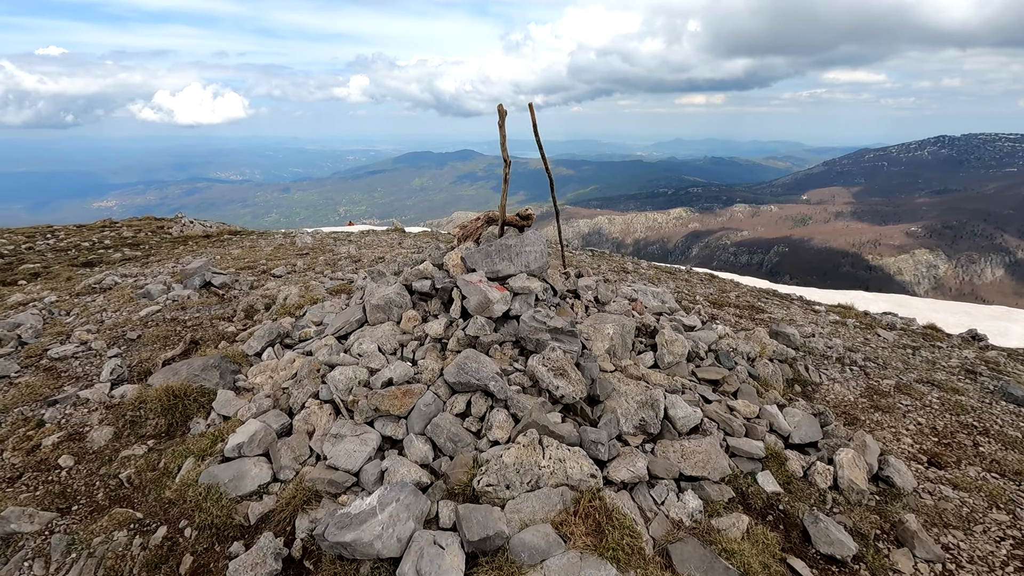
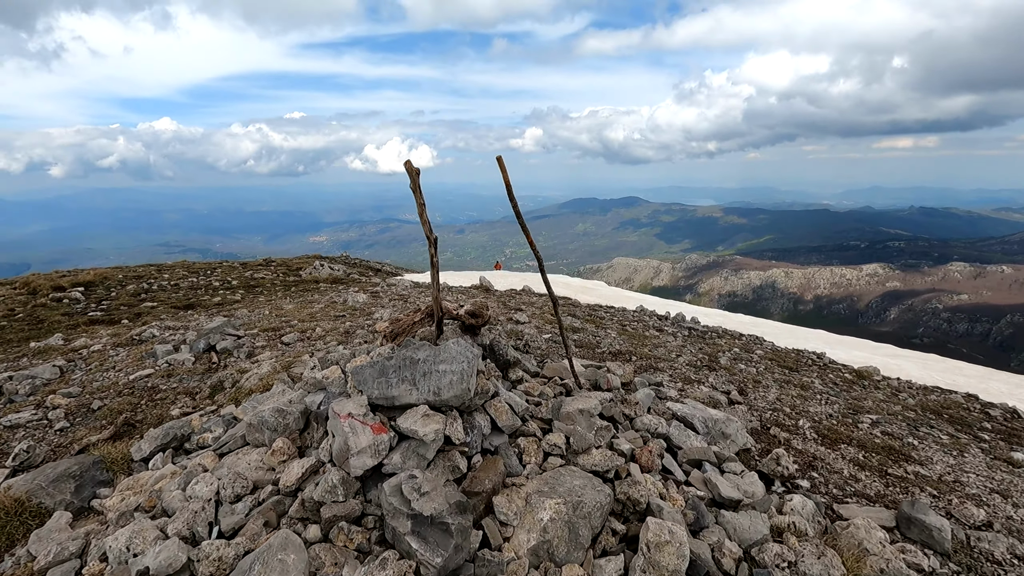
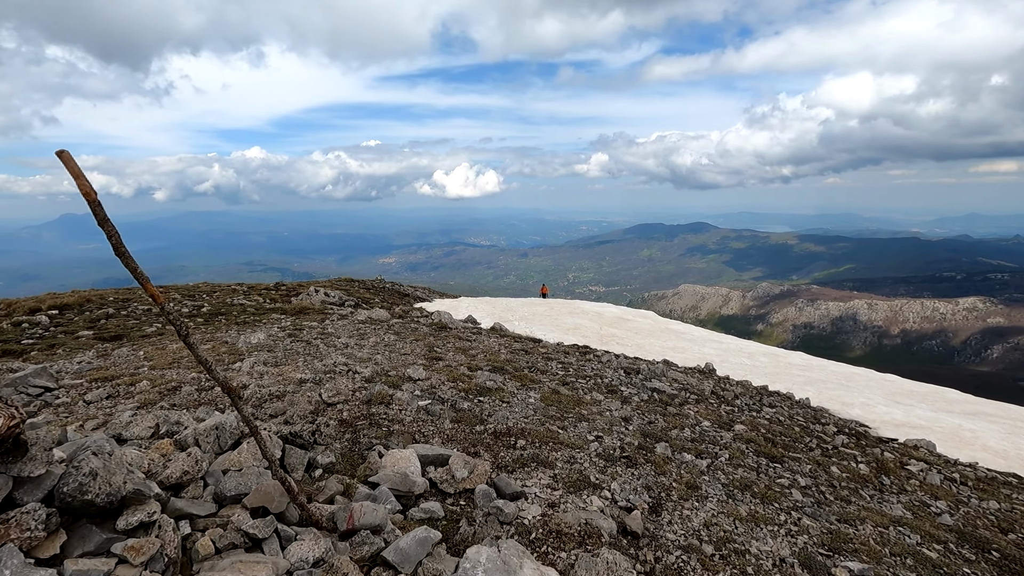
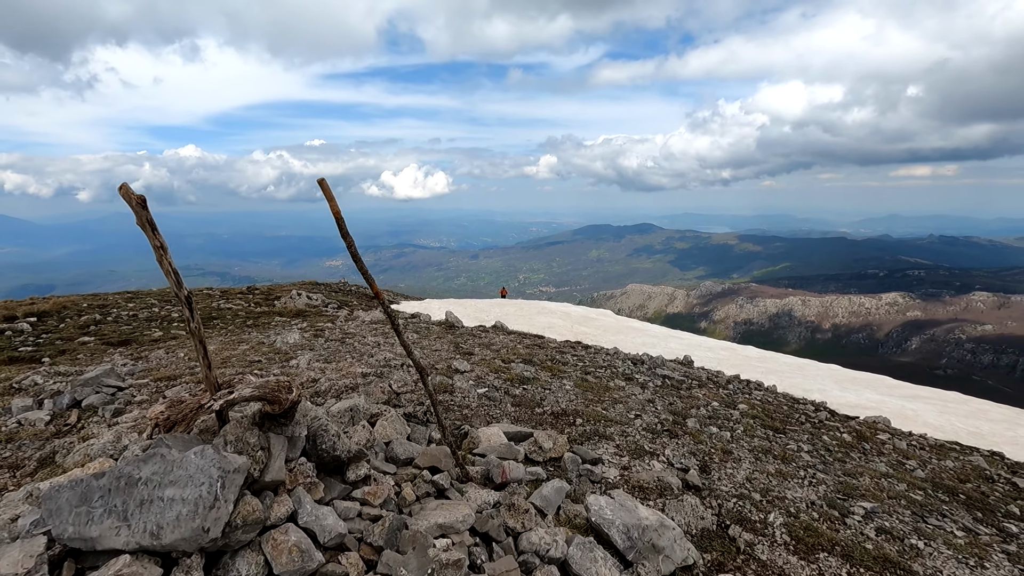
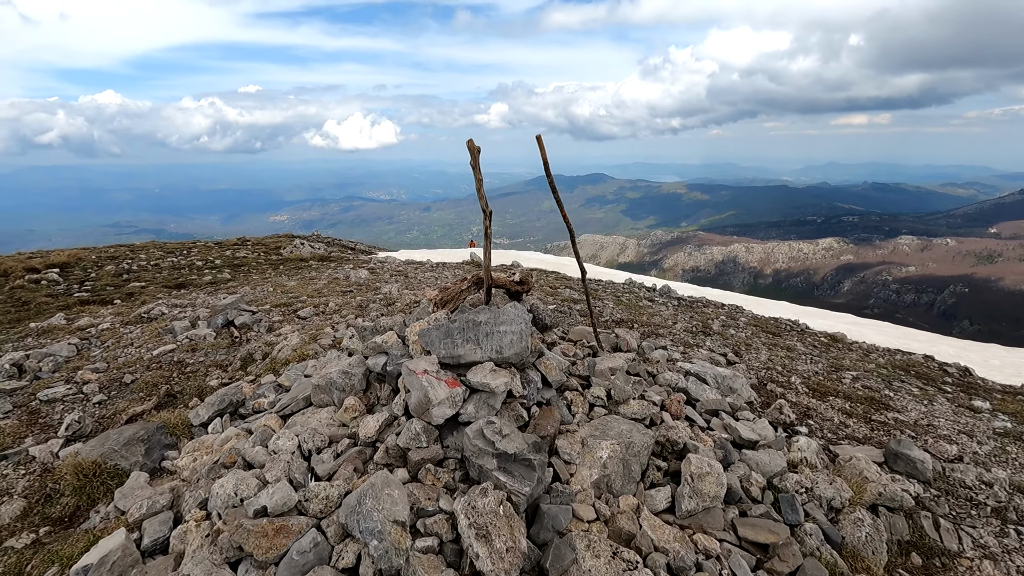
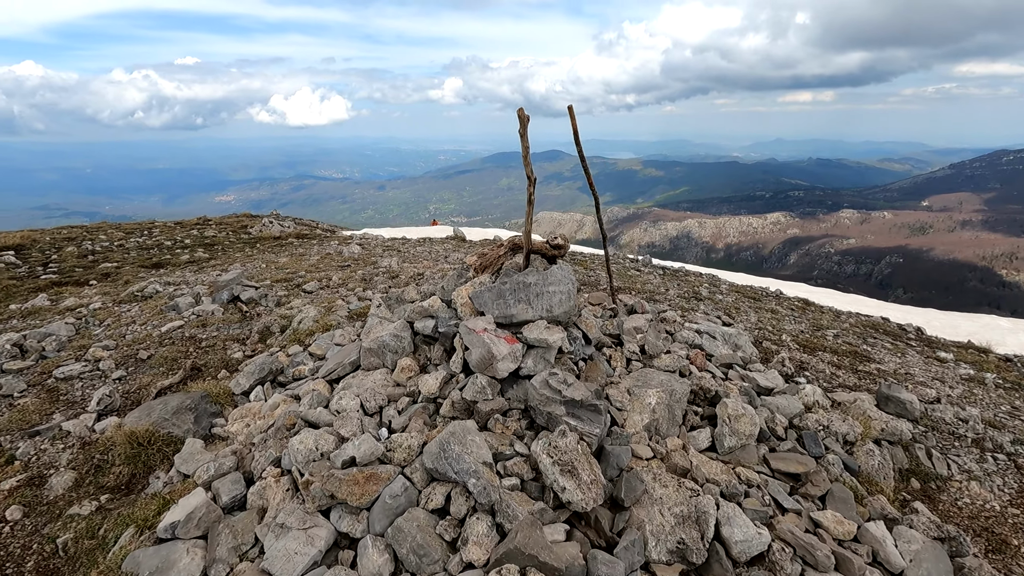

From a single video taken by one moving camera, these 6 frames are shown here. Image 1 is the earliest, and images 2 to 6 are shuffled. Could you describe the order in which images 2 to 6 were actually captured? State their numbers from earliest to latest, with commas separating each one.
6, 5, 2, 4, 3
